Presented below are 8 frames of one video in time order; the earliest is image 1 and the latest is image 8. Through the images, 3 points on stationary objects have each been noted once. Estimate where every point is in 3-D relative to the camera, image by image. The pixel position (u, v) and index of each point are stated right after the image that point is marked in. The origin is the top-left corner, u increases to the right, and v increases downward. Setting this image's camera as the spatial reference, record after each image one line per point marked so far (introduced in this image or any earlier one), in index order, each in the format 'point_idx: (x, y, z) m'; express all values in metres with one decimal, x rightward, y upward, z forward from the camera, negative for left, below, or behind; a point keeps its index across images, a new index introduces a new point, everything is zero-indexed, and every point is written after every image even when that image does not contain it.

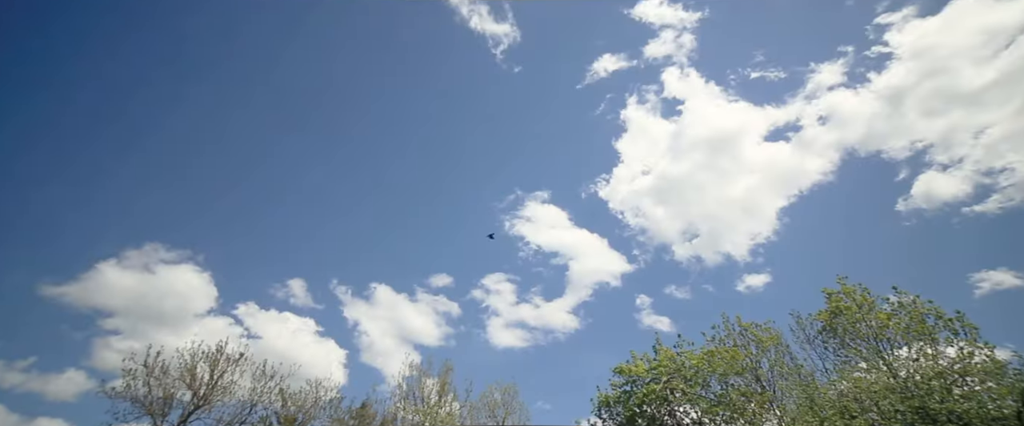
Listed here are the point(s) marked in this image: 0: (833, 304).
0: (+9.7, -2.6, +15.4) m
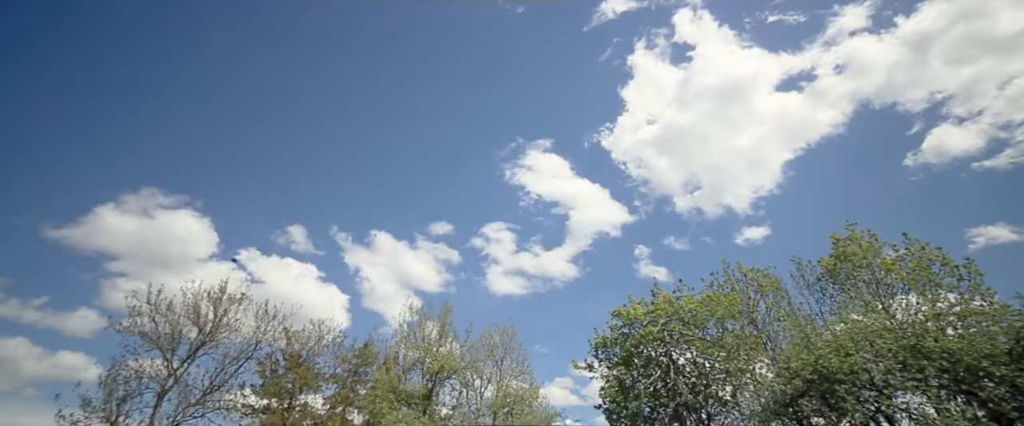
0: (+9.8, -1.0, +15.4) m
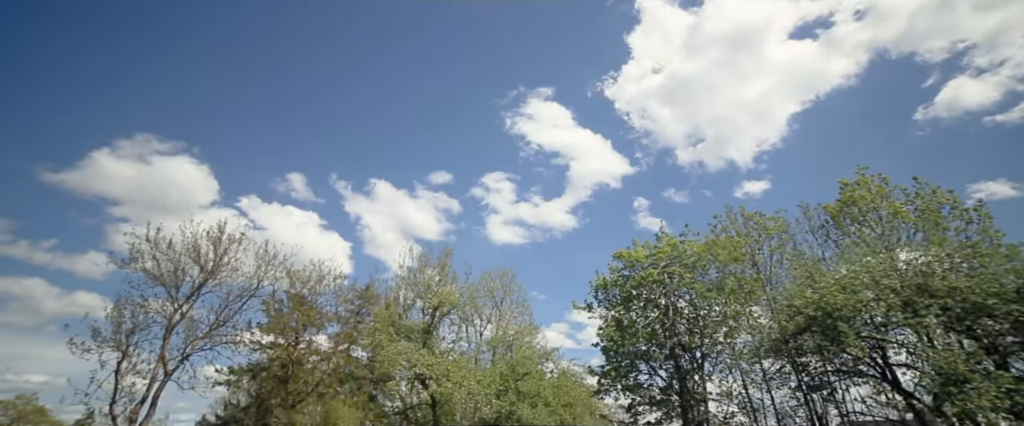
0: (+9.9, +0.6, +15.3) m
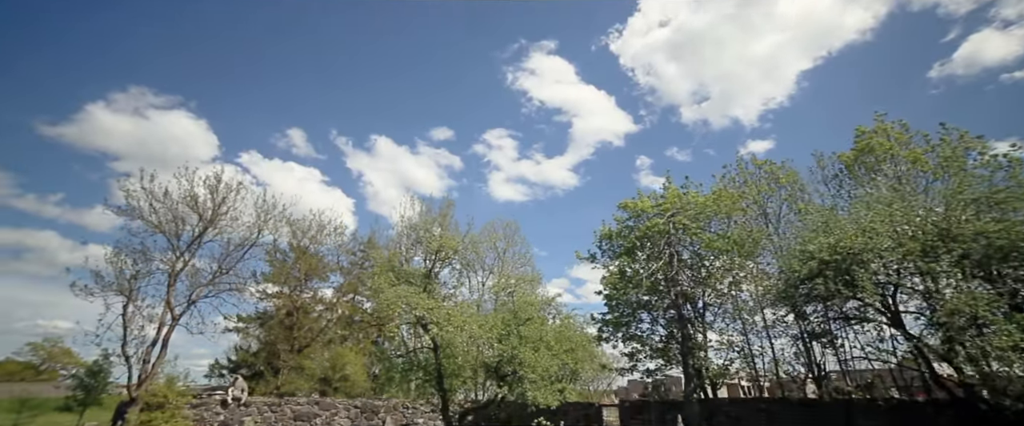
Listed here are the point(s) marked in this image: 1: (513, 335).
0: (+10.0, +2.0, +14.8) m
1: (0.0, -3.3, +14.4) m
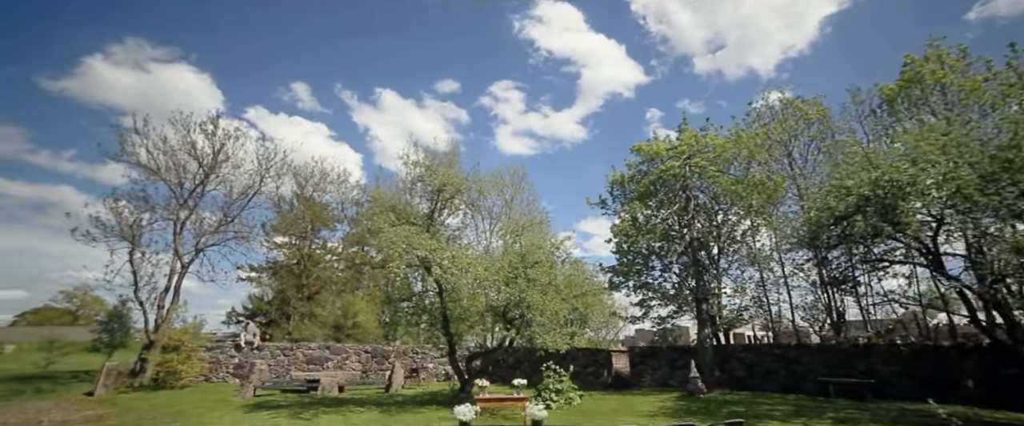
0: (+10.3, +3.6, +13.7) m
1: (+0.3, -1.7, +13.9) m
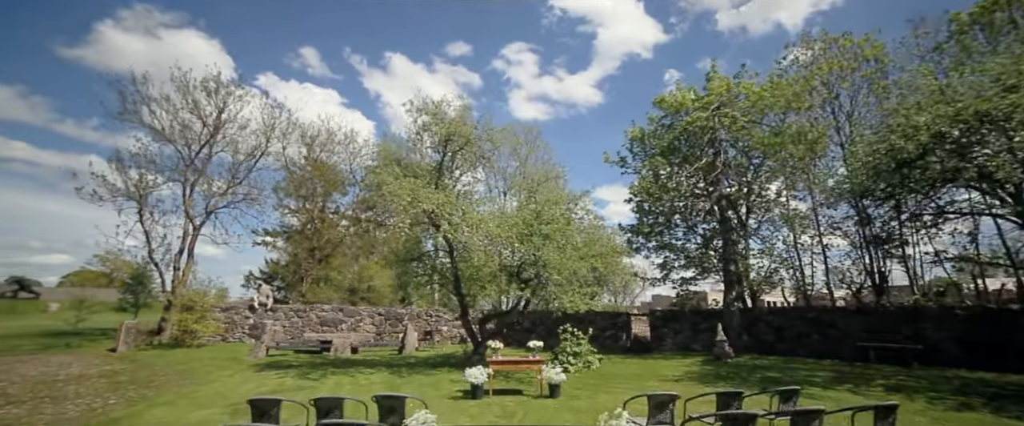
0: (+10.7, +4.7, +12.2) m
1: (+0.7, -0.5, +13.0) m
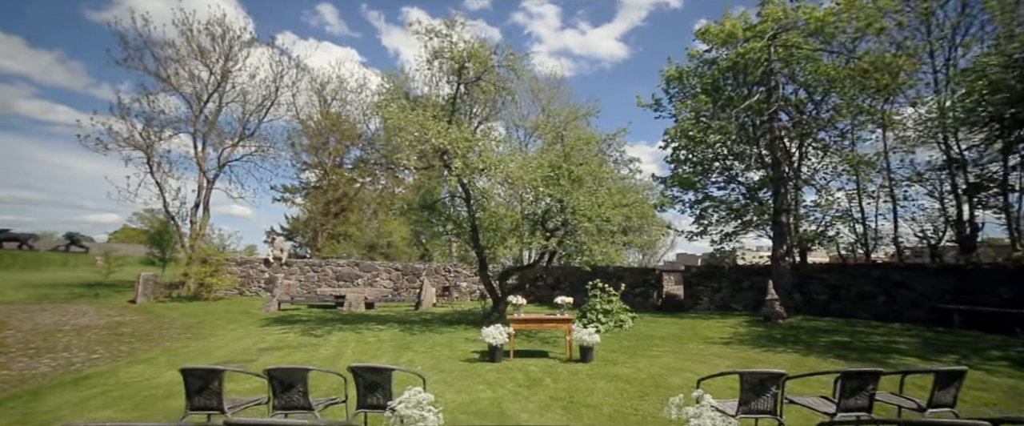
0: (+11.2, +5.9, +9.8) m
1: (+1.2, +0.8, +11.5) m
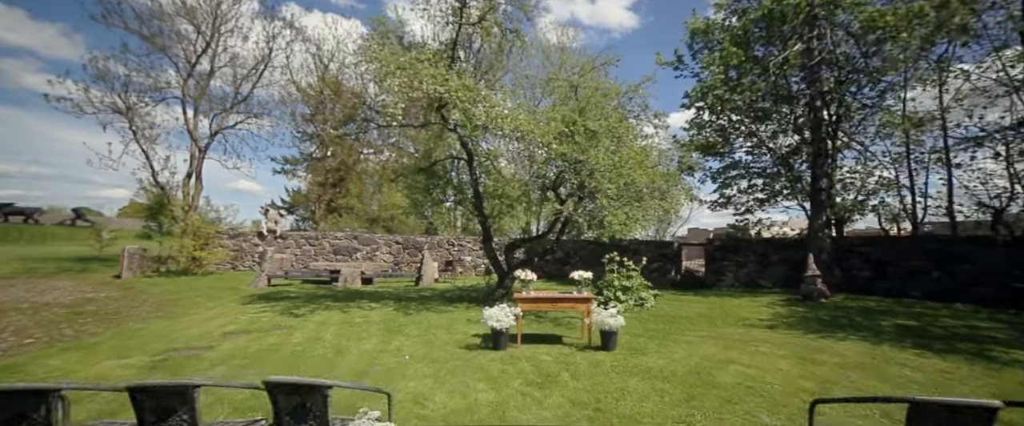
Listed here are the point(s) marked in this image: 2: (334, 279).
0: (+11.3, +6.5, +8.0) m
1: (+1.3, +1.5, +10.0) m
2: (-6.4, -2.4, +18.5) m
